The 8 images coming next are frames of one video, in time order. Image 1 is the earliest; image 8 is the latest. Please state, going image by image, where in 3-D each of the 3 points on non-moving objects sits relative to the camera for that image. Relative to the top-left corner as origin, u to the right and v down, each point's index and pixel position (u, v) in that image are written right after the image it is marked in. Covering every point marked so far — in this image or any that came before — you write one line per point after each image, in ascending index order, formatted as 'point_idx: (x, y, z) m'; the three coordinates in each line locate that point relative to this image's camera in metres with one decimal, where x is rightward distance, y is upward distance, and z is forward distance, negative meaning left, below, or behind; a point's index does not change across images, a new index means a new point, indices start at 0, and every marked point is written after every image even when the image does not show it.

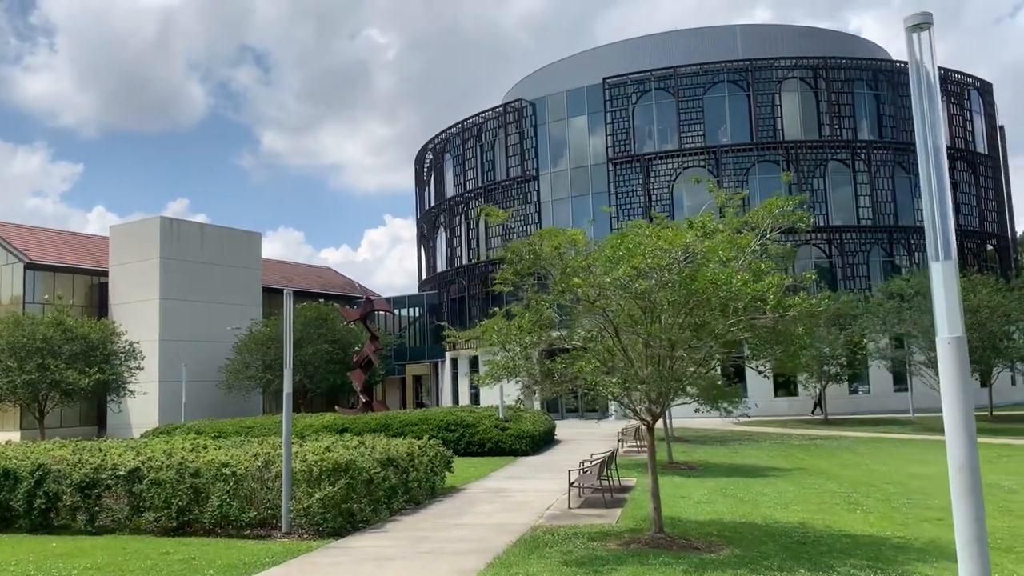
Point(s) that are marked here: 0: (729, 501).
0: (+3.8, -3.7, +15.5) m
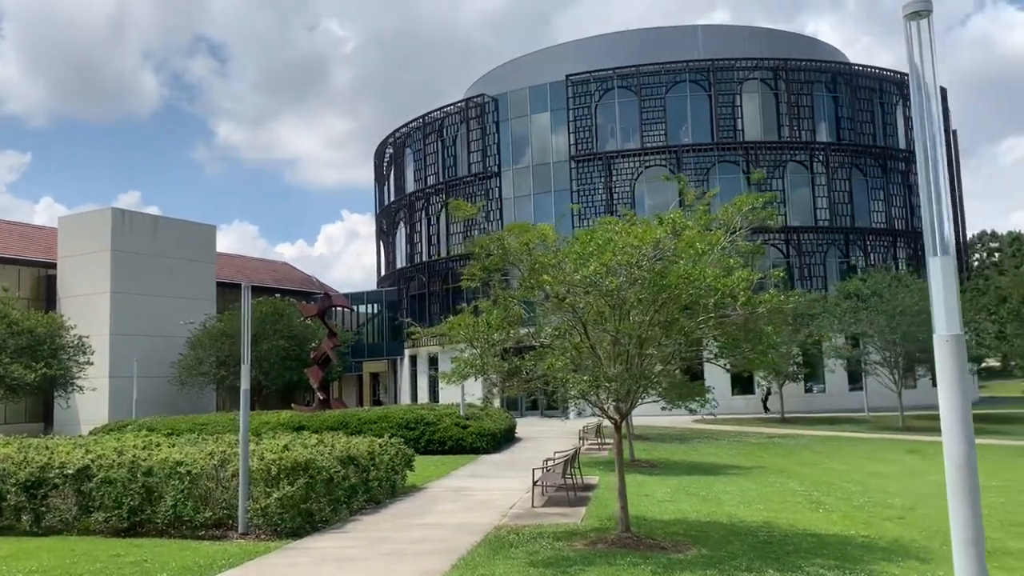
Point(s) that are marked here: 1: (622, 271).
0: (+3.1, -3.7, +15.5) m
1: (+1.3, +0.3, +10.1) m
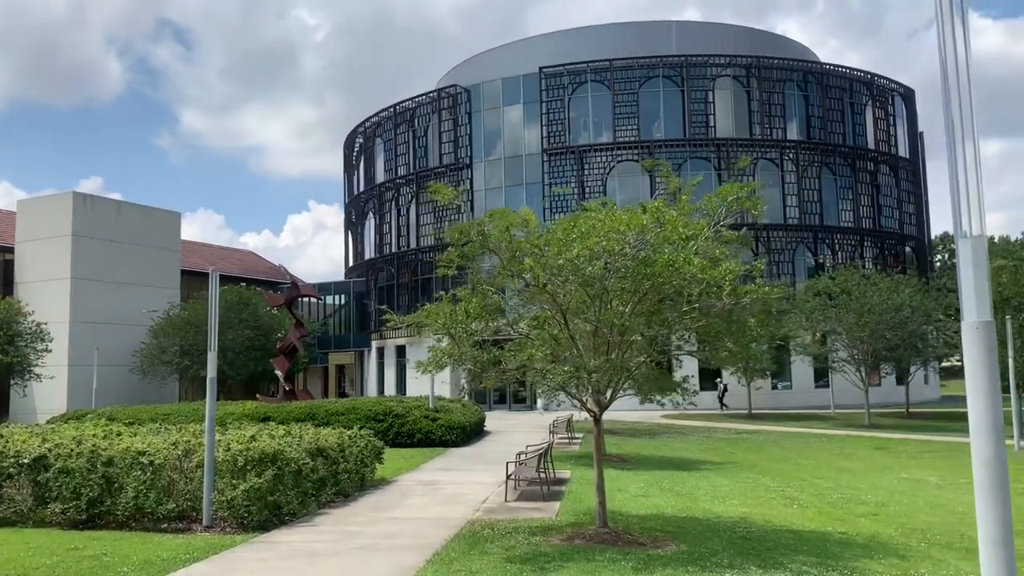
0: (+2.6, -3.6, +15.3) m
1: (+1.1, +0.4, +9.9) m
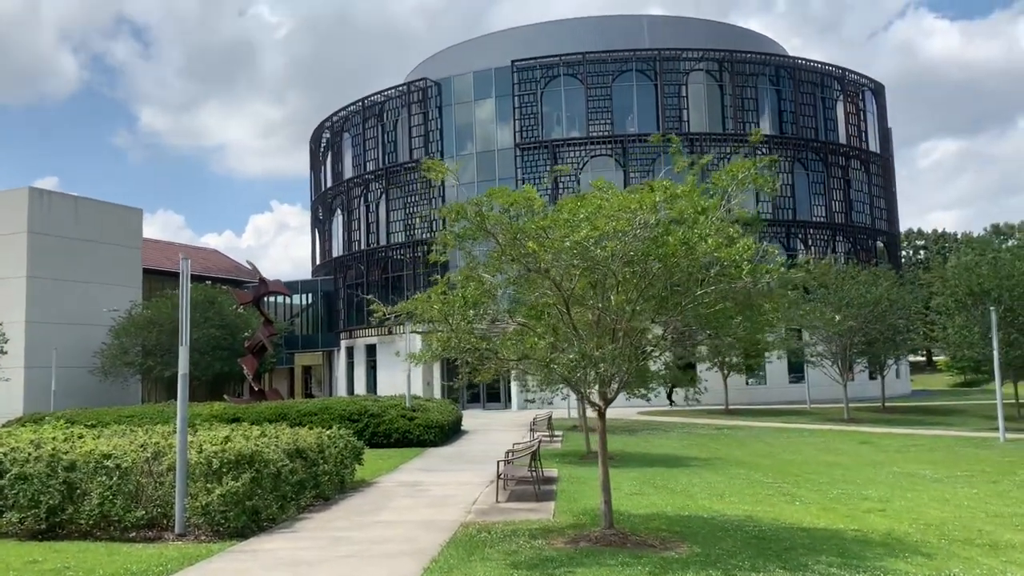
0: (+2.5, -3.4, +14.7) m
1: (+1.1, +0.5, +9.2) m
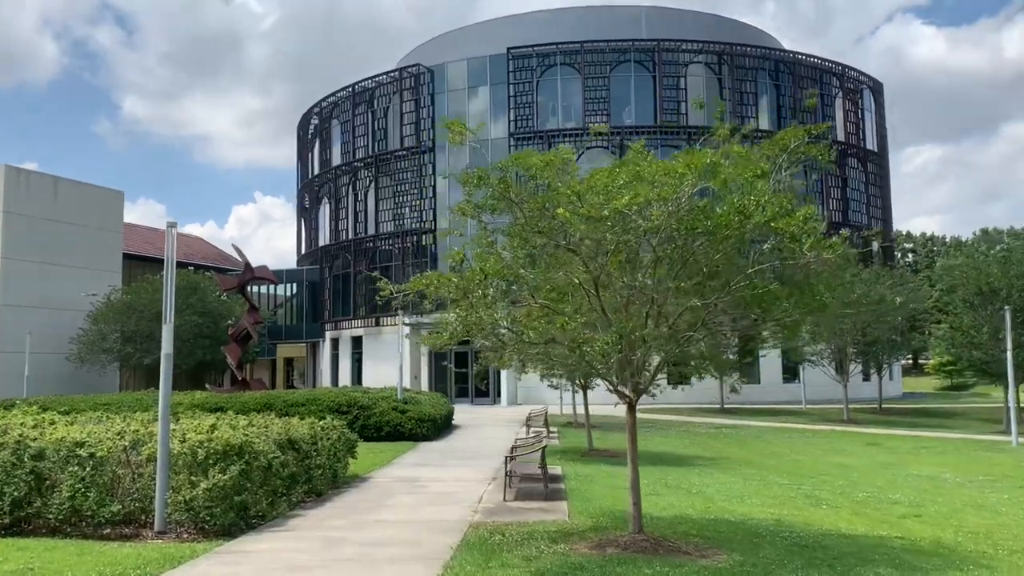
0: (+2.6, -3.2, +13.8) m
1: (+1.4, +0.8, +8.2) m
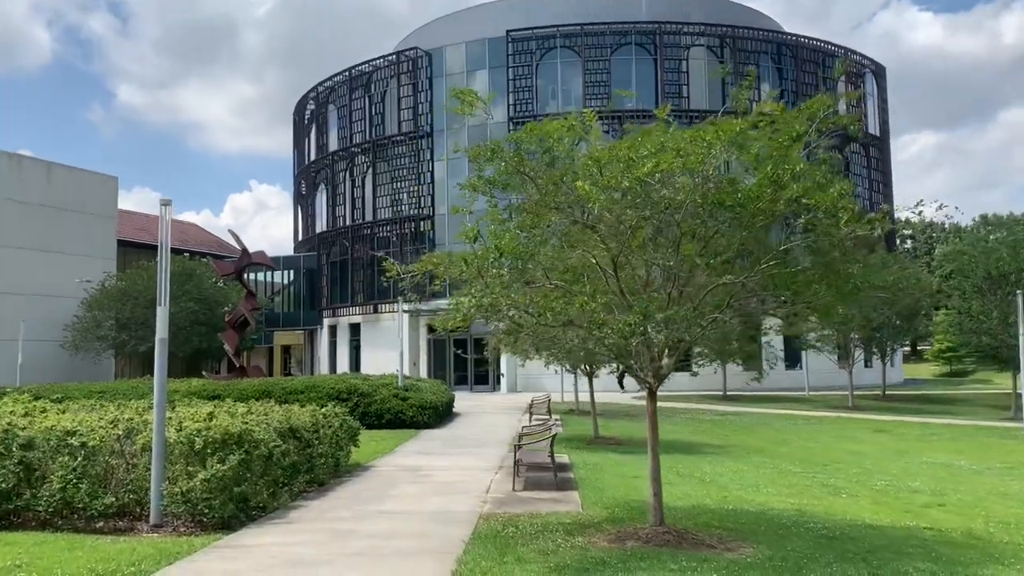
0: (+2.7, -2.9, +13.3) m
1: (+1.5, +0.9, +7.7) m
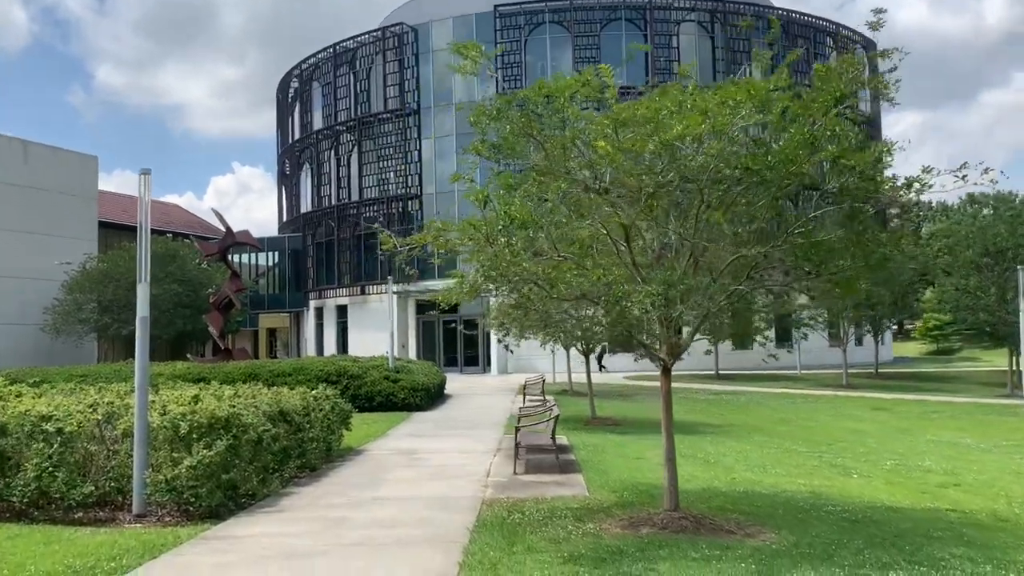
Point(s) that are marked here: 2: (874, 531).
0: (+2.7, -2.5, +12.9) m
1: (+1.6, +1.2, +7.2) m
2: (+3.2, -2.2, +7.9) m
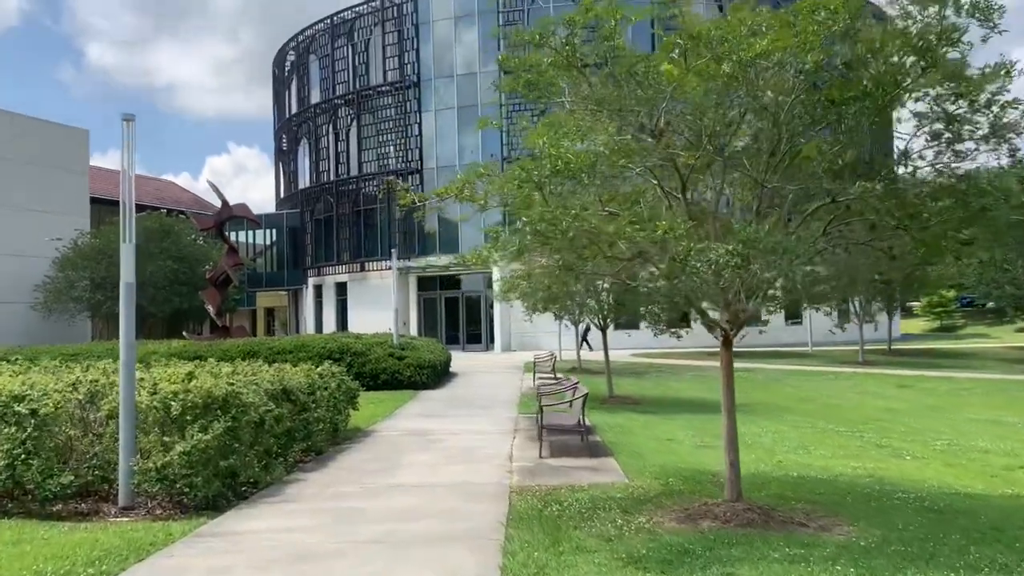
0: (+3.0, -2.1, +11.9) m
1: (+1.9, +1.5, +6.1) m
2: (+3.5, -1.8, +6.9) m
